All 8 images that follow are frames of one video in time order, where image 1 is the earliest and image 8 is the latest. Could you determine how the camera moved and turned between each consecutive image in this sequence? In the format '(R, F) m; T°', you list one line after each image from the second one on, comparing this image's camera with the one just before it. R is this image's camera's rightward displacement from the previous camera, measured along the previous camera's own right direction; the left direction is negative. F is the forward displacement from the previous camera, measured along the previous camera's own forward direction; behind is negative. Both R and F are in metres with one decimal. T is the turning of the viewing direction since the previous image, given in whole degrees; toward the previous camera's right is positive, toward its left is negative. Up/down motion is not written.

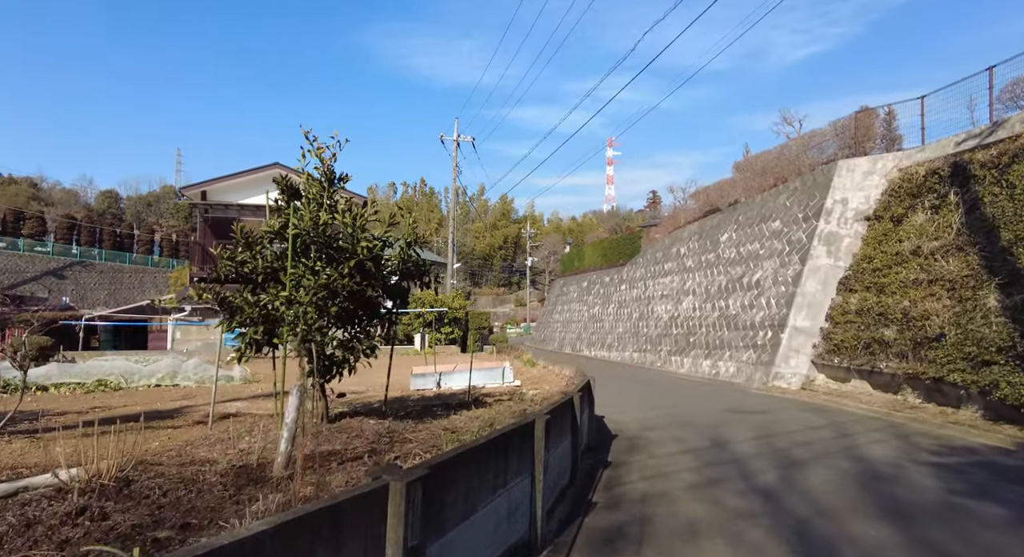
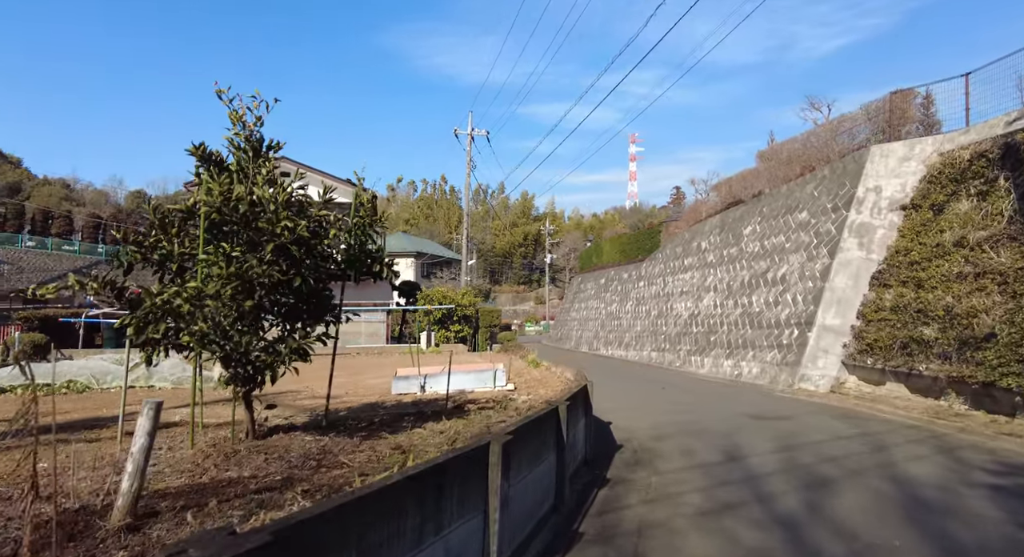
(+0.4, +1.0) m; -2°
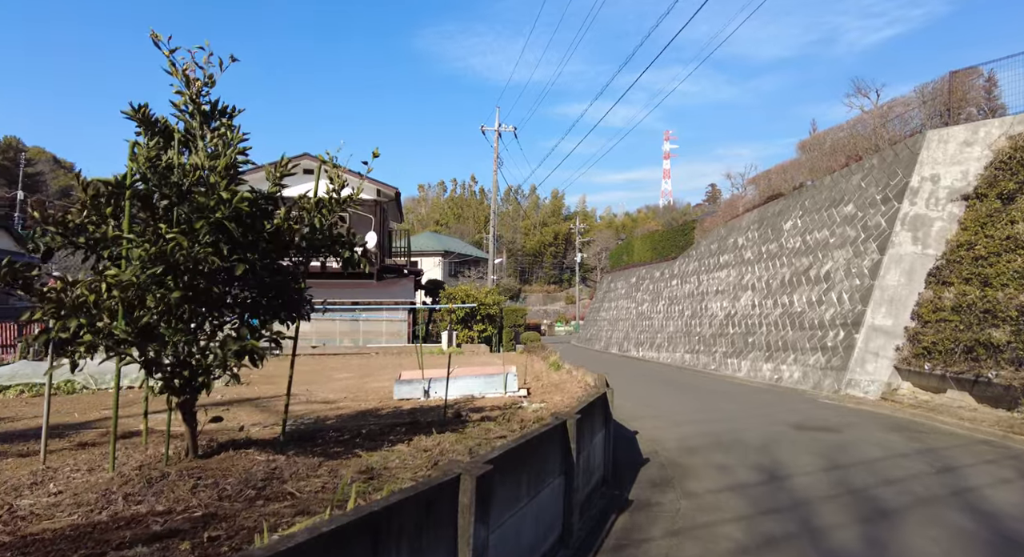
(+0.2, +0.9) m; -3°
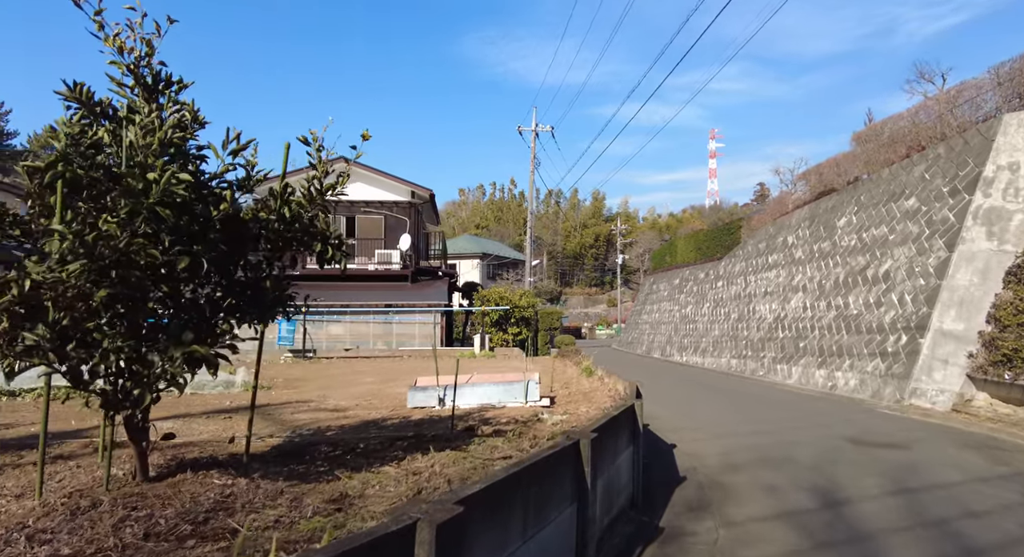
(+0.2, +0.7) m; -4°
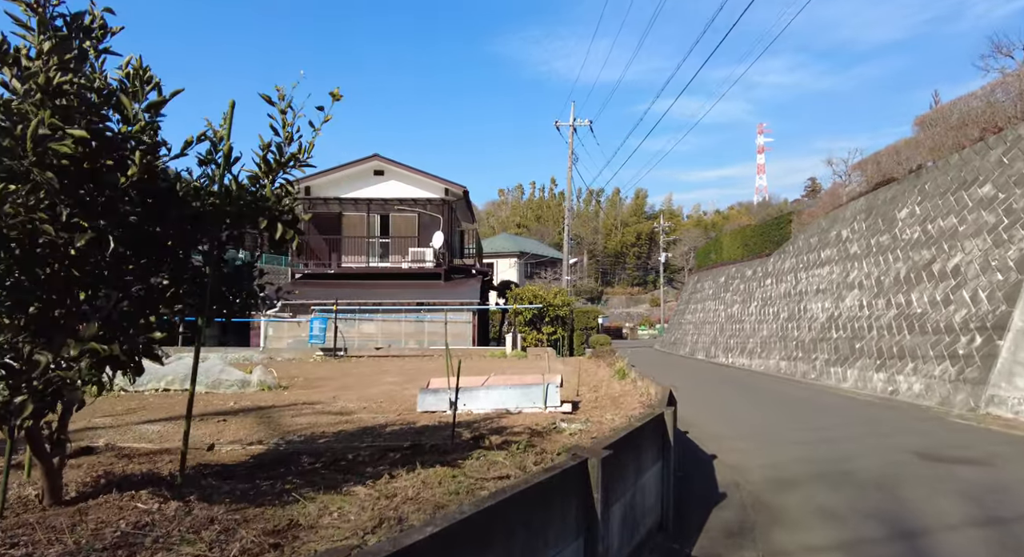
(+0.2, +0.7) m; -4°
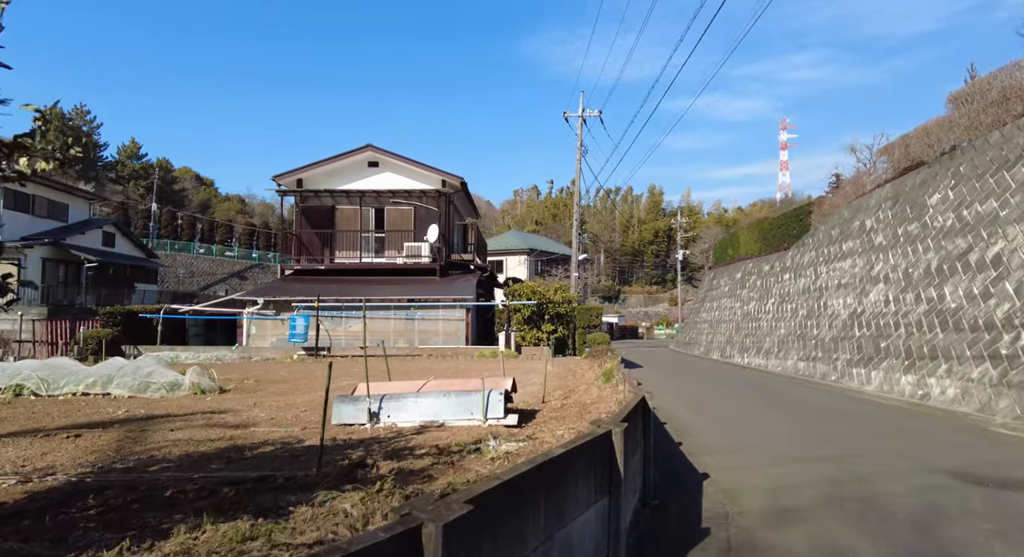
(+0.7, +1.3) m; -2°
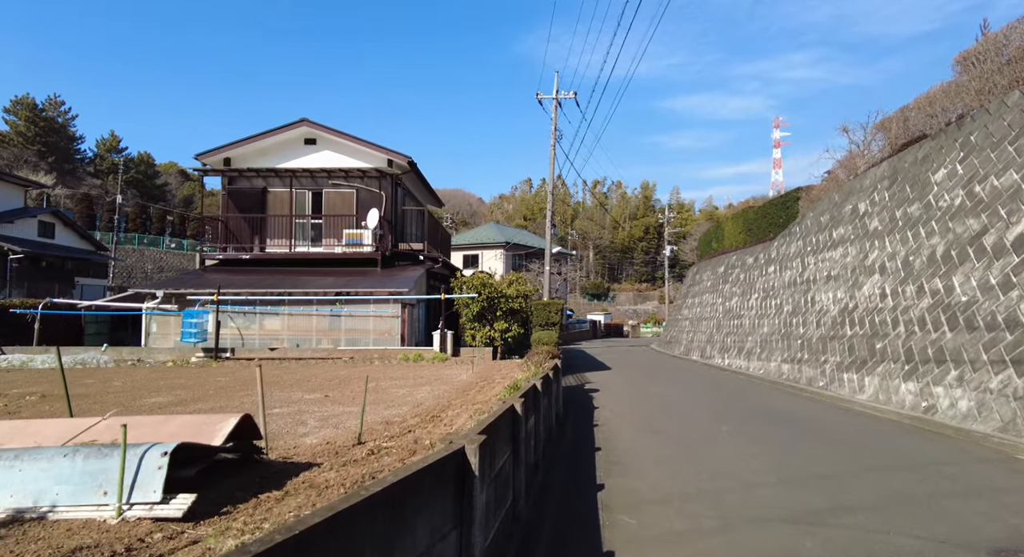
(+1.3, +2.5) m; +1°
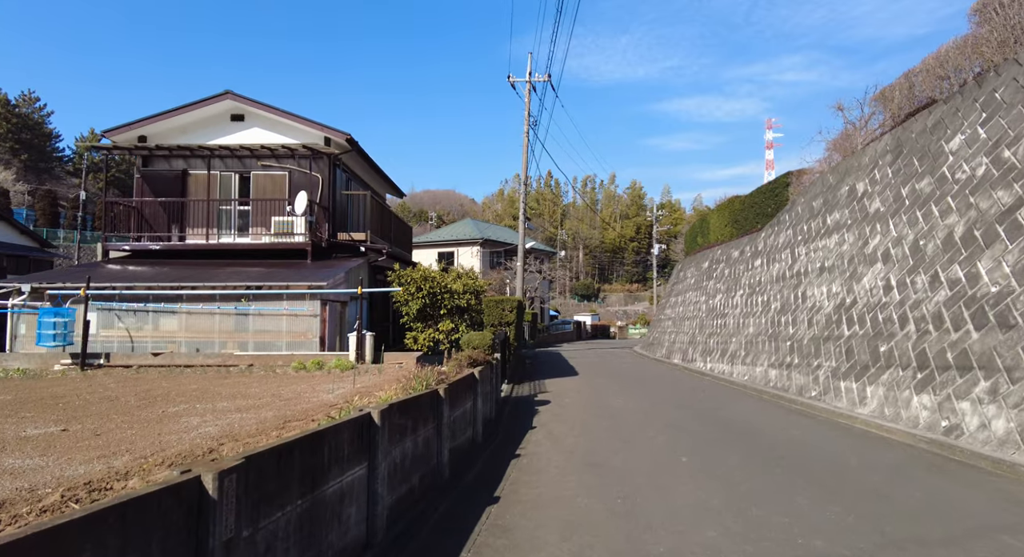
(+1.2, +2.5) m; +1°
